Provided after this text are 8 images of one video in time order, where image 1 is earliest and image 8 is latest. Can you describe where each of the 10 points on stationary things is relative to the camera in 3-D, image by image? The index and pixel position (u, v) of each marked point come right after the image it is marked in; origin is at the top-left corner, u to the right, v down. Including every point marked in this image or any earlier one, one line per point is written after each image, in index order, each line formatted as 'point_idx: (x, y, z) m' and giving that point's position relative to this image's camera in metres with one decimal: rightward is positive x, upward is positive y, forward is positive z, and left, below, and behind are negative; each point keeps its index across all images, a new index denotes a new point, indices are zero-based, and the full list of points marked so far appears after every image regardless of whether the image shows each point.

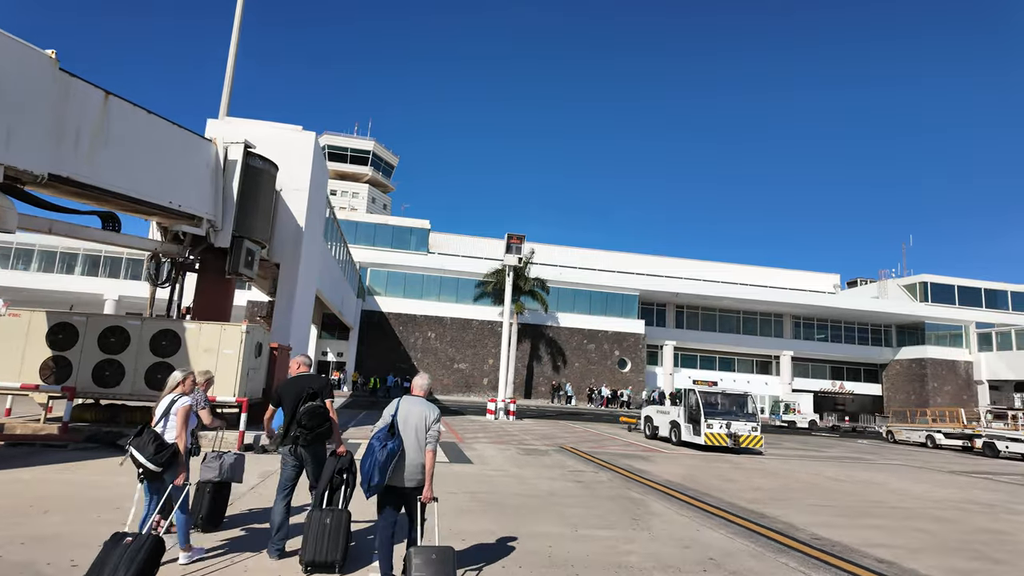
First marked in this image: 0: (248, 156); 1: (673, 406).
0: (-6.4, +3.2, +14.1) m
1: (+4.7, -3.5, +17.0) m
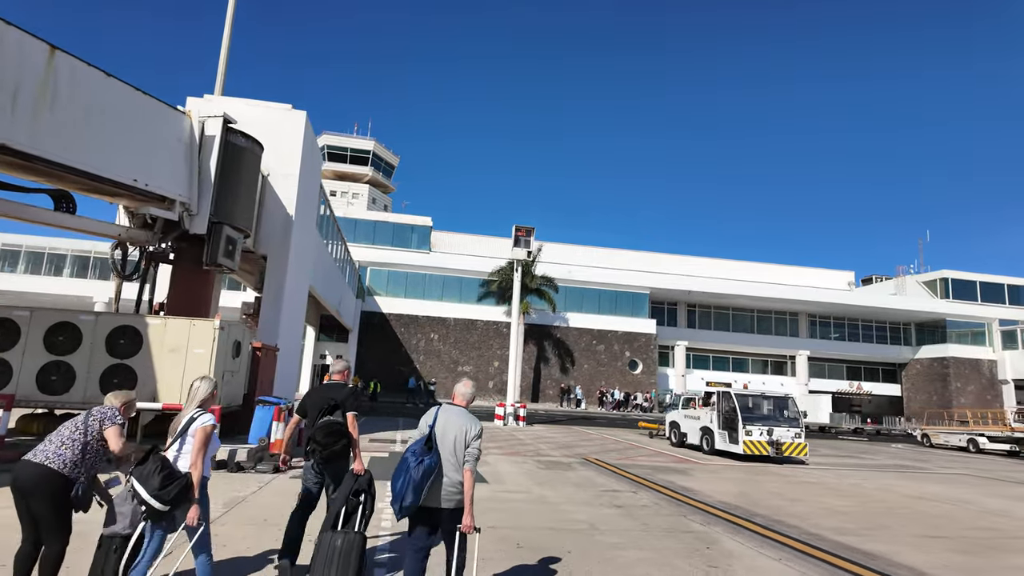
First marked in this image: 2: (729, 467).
0: (-6.1, +3.4, +12.5) m
1: (+5.1, -3.3, +15.4) m
2: (+4.5, -3.7, +12.0) m
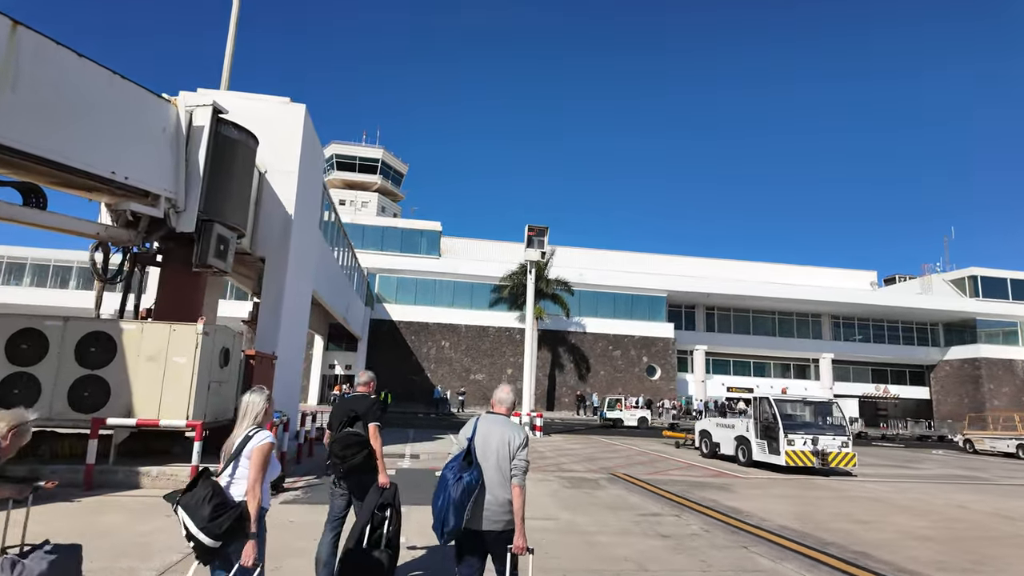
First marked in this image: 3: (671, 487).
0: (-5.8, +3.3, +11.6) m
1: (+5.5, -3.2, +14.1) m
2: (+4.9, -3.6, +10.8) m
3: (+2.7, -3.4, +9.7) m
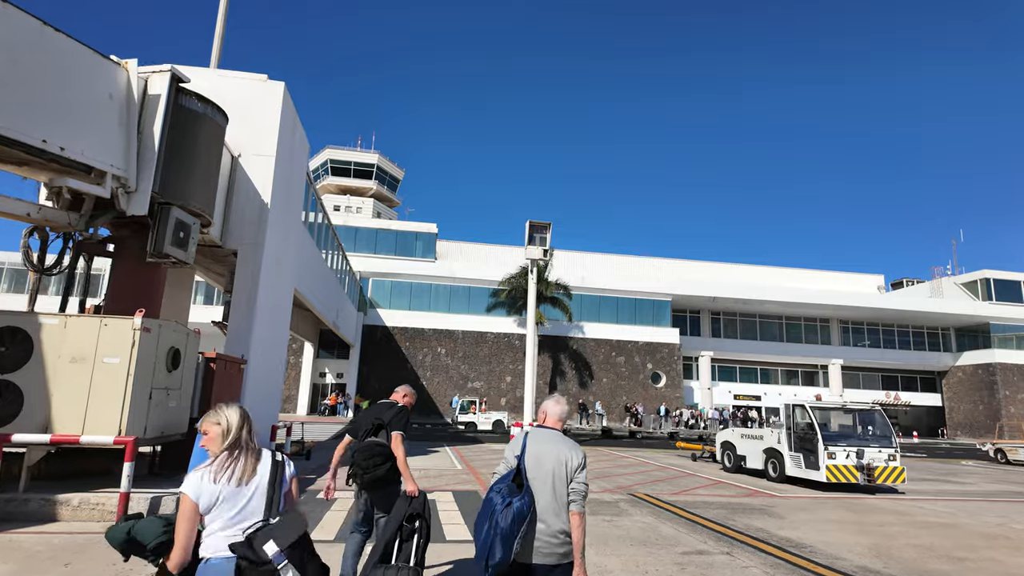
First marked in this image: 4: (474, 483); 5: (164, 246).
0: (-5.8, +3.4, +10.1) m
1: (+5.6, -3.1, +12.7) m
2: (+4.9, -3.4, +9.3) m
3: (+2.8, -3.2, +8.2) m
4: (-0.7, -3.7, +11.0) m
5: (-5.8, +0.7, +9.6) m
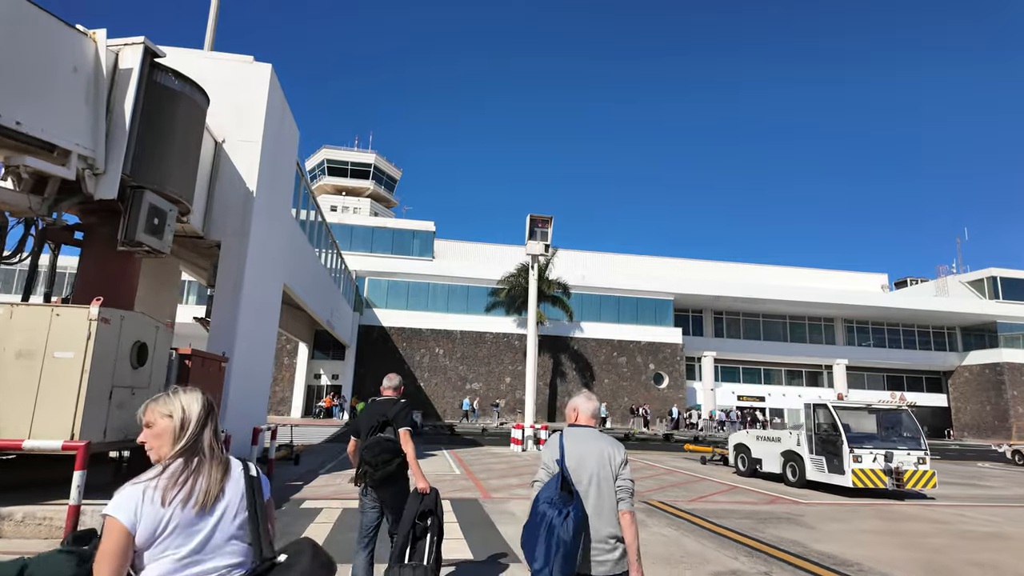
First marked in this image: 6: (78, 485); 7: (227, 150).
0: (-5.8, +3.5, +9.4) m
1: (+5.6, -2.9, +11.9) m
2: (+5.0, -3.3, +8.6) m
3: (+2.8, -3.0, +7.5) m
4: (-0.7, -3.5, +10.2) m
5: (-5.7, +0.8, +8.9) m
6: (-4.0, -1.8, +5.4) m
7: (-5.9, +2.9, +12.1) m
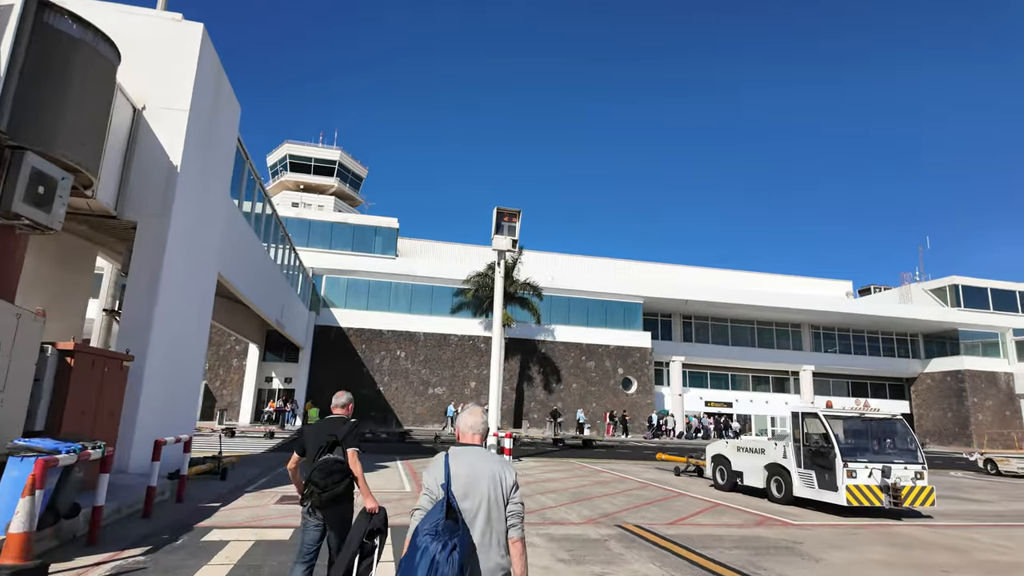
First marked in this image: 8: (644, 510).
0: (-6.3, +3.8, +7.8) m
1: (+4.8, -2.9, +10.9) m
2: (+4.4, -3.2, +7.5) m
3: (+2.3, -2.9, +6.3) m
4: (-1.3, -3.4, +8.9) m
5: (-6.3, +1.1, +7.3) m
6: (-4.4, -1.6, +3.9) m
7: (-6.6, +3.1, +10.5) m
8: (+2.1, -3.5, +9.1) m
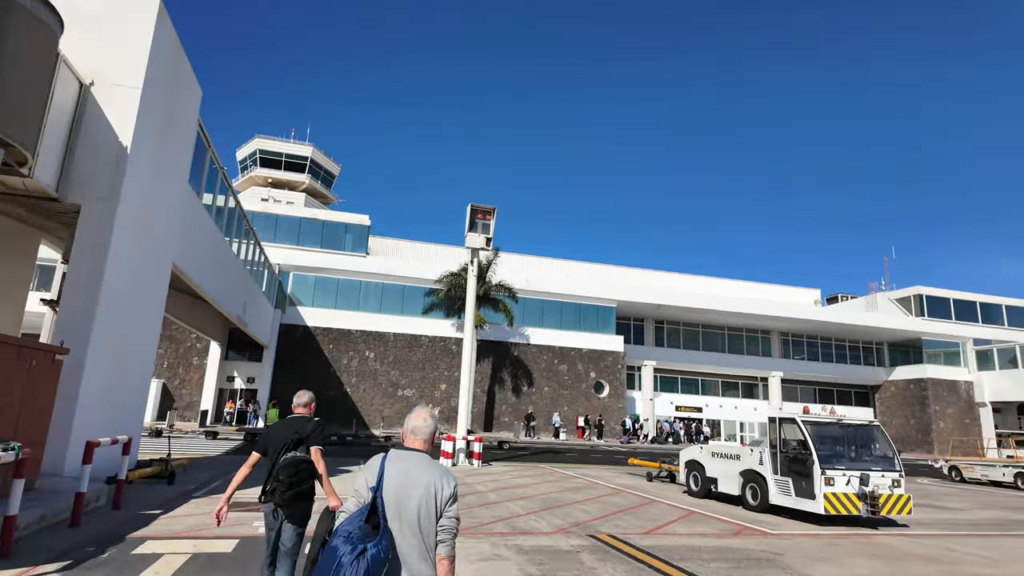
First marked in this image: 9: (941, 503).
0: (-6.6, +3.9, +7.1) m
1: (+4.3, -2.9, +10.6) m
2: (+4.0, -3.2, +7.3) m
3: (+1.9, -2.9, +6.0) m
4: (-1.8, -3.3, +8.3) m
5: (-6.6, +1.3, +6.5) m
6: (-4.6, -1.4, +3.2) m
7: (-7.0, +3.3, +9.8) m
8: (+1.6, -3.4, +8.7) m
9: (+9.6, -4.8, +13.1) m
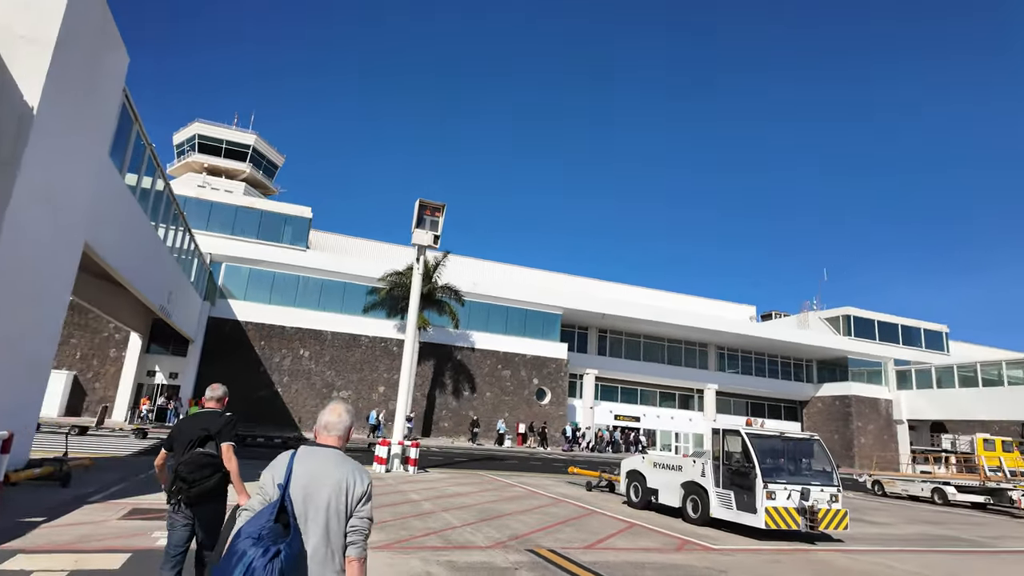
0: (-6.9, +4.3, +6.0) m
1: (+3.2, -3.1, +10.5) m
2: (+3.2, -3.3, +7.1) m
3: (+1.3, -2.9, +5.6) m
4: (-2.7, -3.2, +7.6) m
5: (-7.0, +1.6, +5.5) m
6: (-4.9, -1.1, +2.3) m
7: (-7.7, +3.7, +8.6) m
8: (+0.7, -3.5, +8.3) m
9: (+8.2, -5.3, +13.4) m
